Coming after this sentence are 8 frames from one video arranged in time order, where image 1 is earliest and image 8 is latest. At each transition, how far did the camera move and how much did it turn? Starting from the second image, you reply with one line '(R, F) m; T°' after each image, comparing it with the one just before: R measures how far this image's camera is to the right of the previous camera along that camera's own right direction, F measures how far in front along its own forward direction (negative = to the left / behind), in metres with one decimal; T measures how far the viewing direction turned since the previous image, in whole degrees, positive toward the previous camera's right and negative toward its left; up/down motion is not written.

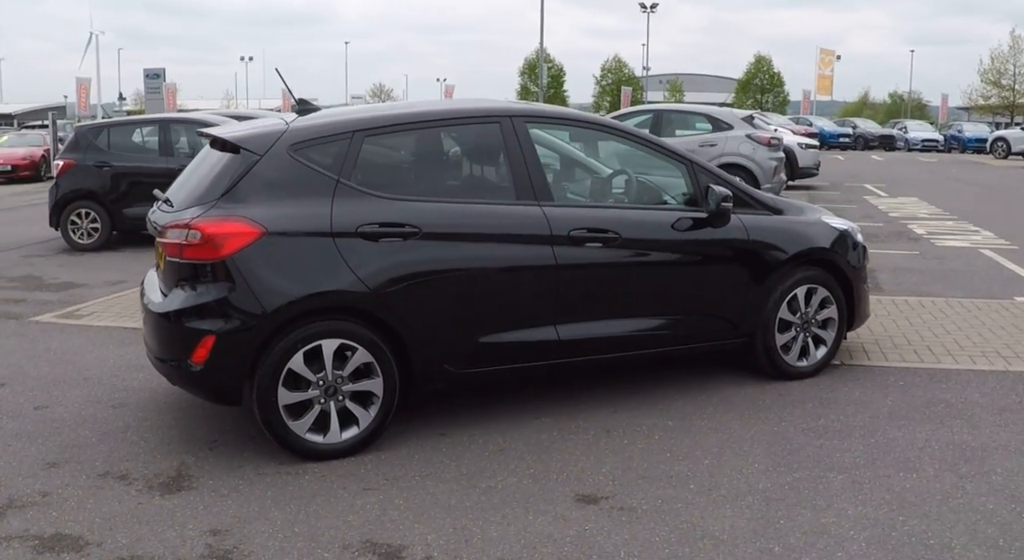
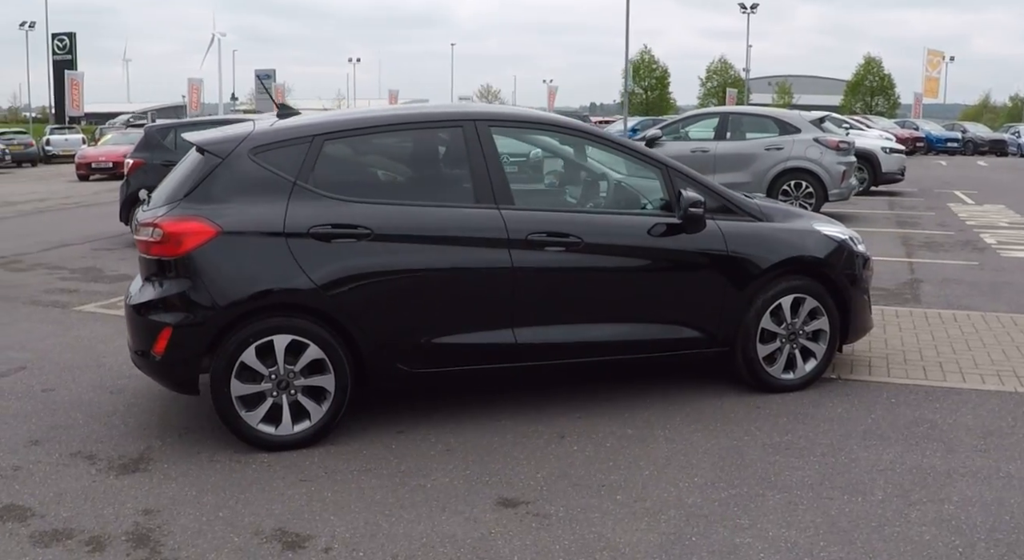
(+0.8, 0.0) m; -7°
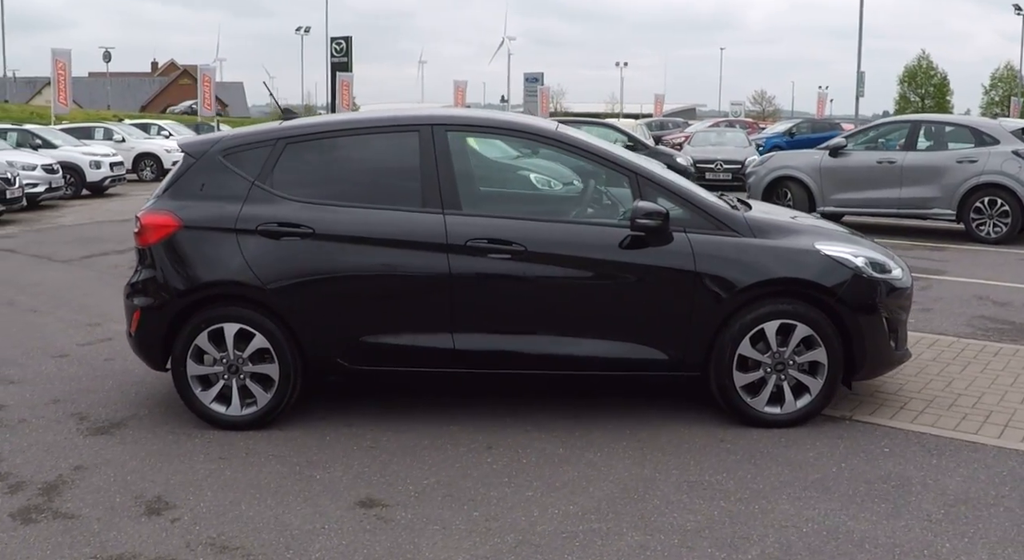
(+1.7, +0.3) m; -18°
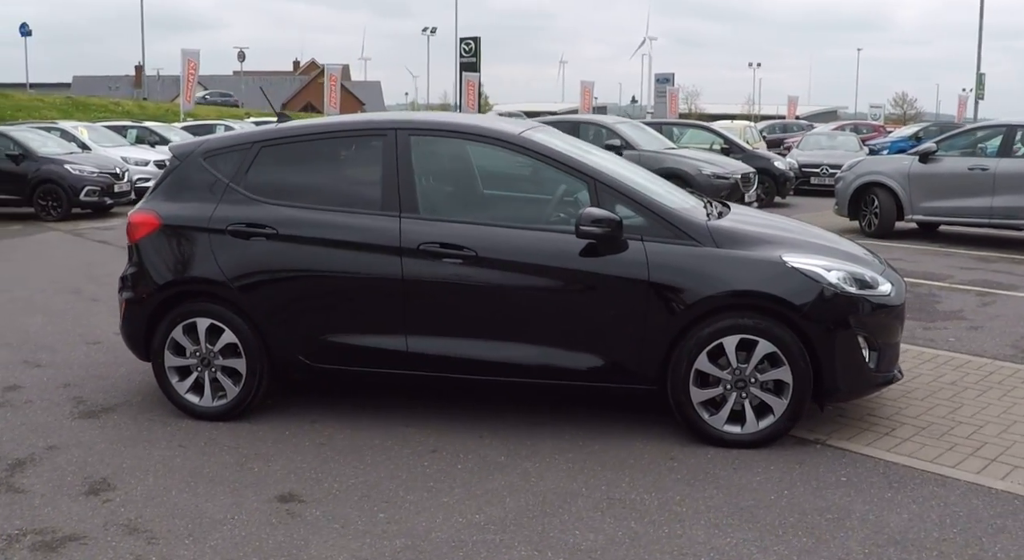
(+0.9, +0.1) m; -9°
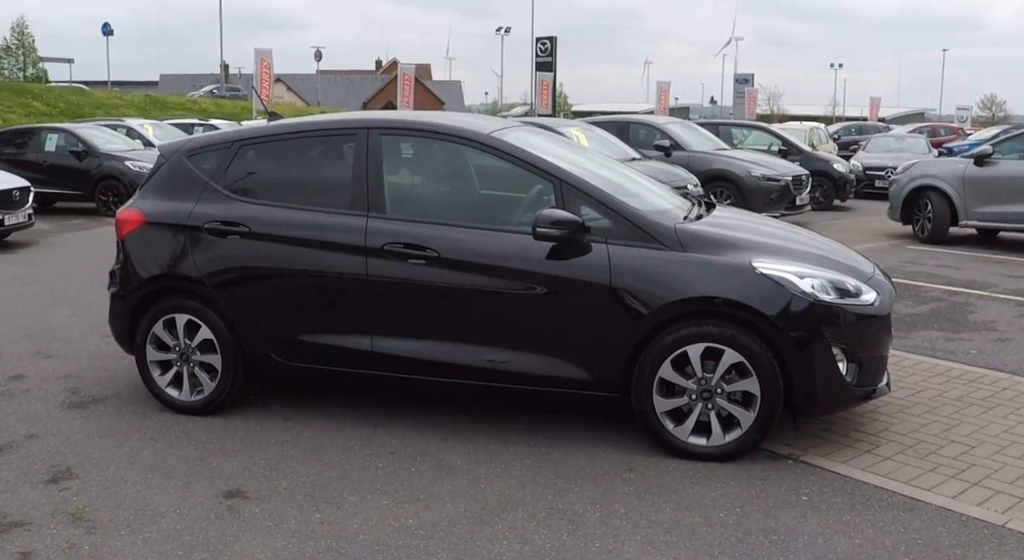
(+0.6, +0.1) m; -5°
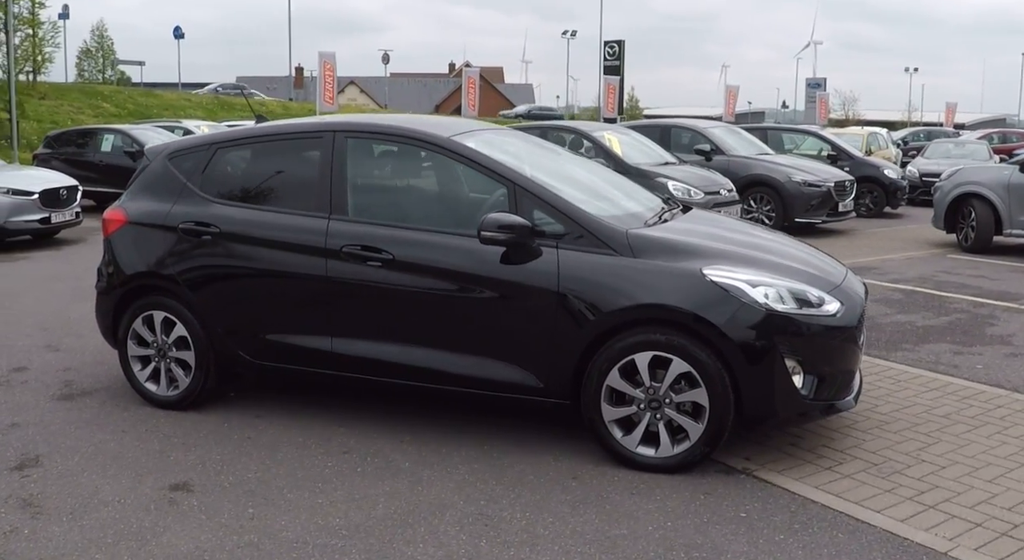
(+0.6, 0.0) m; -5°
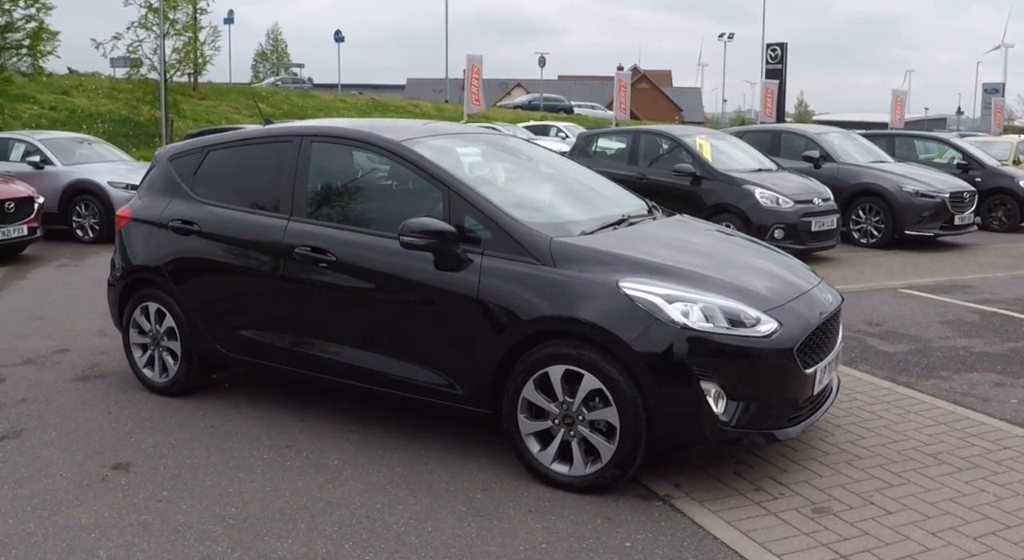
(+1.1, +0.1) m; -11°
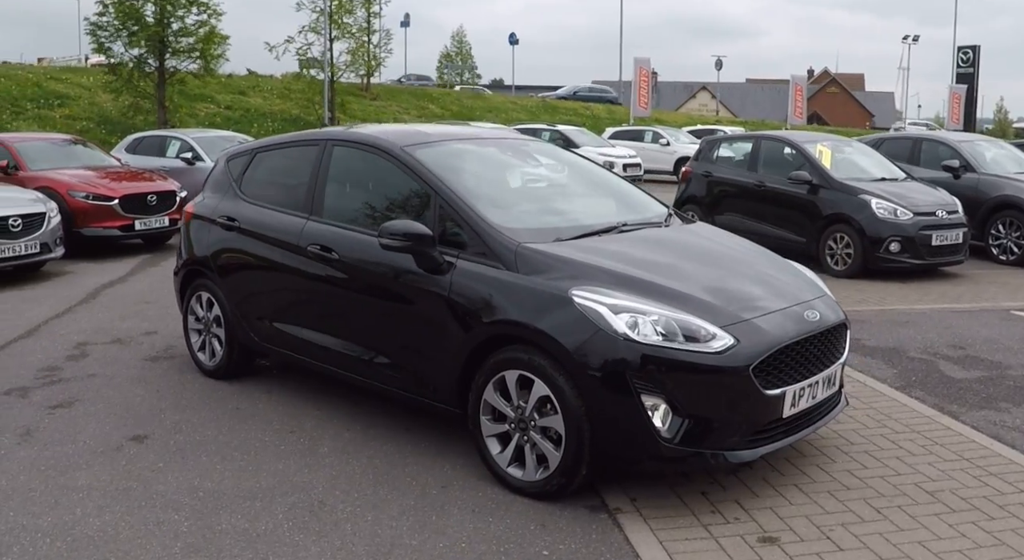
(+1.0, 0.0) m; -12°
